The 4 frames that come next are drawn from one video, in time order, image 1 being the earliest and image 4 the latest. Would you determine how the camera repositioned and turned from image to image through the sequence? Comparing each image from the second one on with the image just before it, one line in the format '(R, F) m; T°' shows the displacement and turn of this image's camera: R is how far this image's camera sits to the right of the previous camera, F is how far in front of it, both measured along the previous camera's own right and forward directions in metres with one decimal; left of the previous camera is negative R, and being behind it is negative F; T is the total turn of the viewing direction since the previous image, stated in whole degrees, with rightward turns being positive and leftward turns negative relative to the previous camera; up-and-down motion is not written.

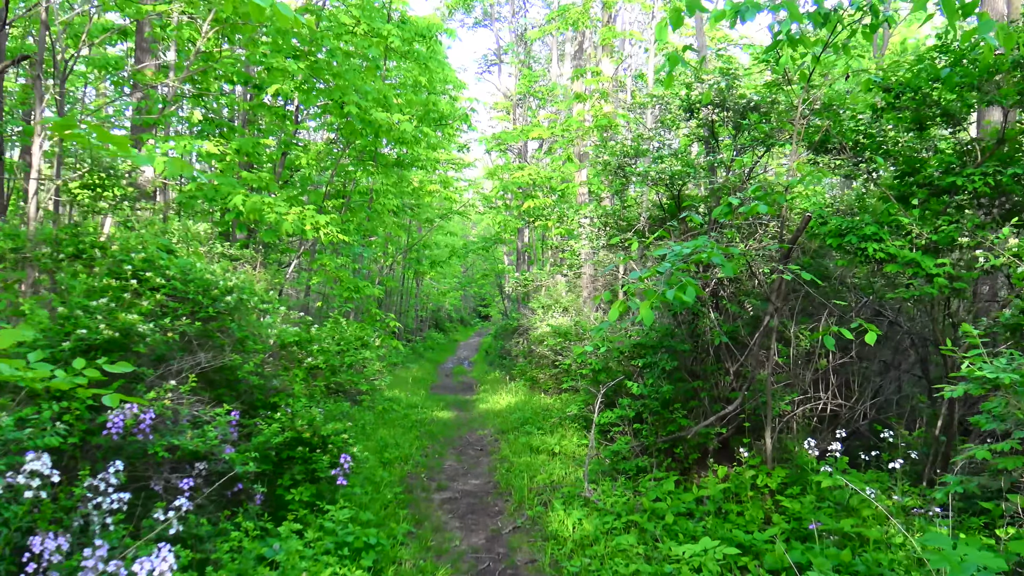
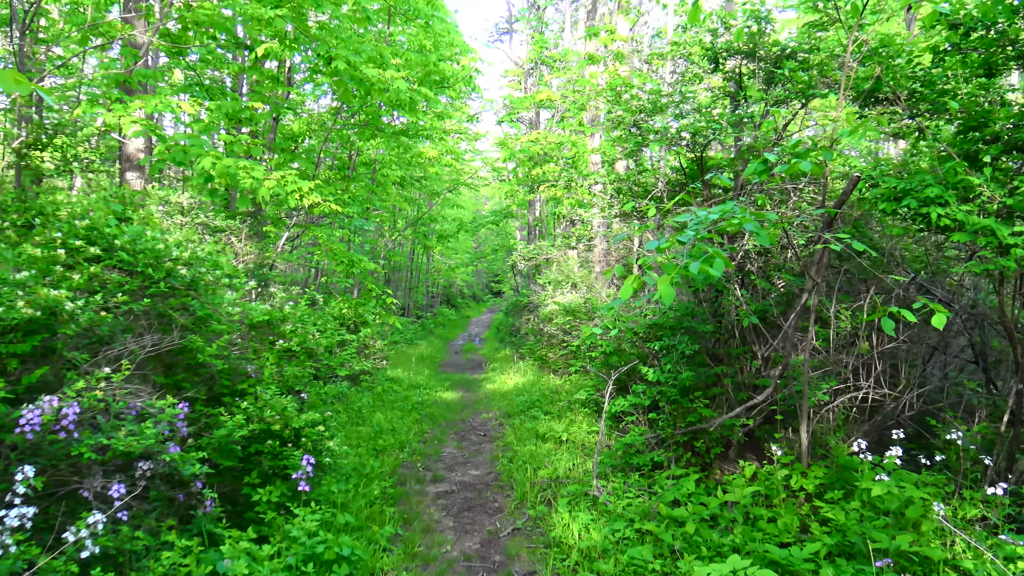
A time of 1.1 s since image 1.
(+0.1, +0.6) m; -1°
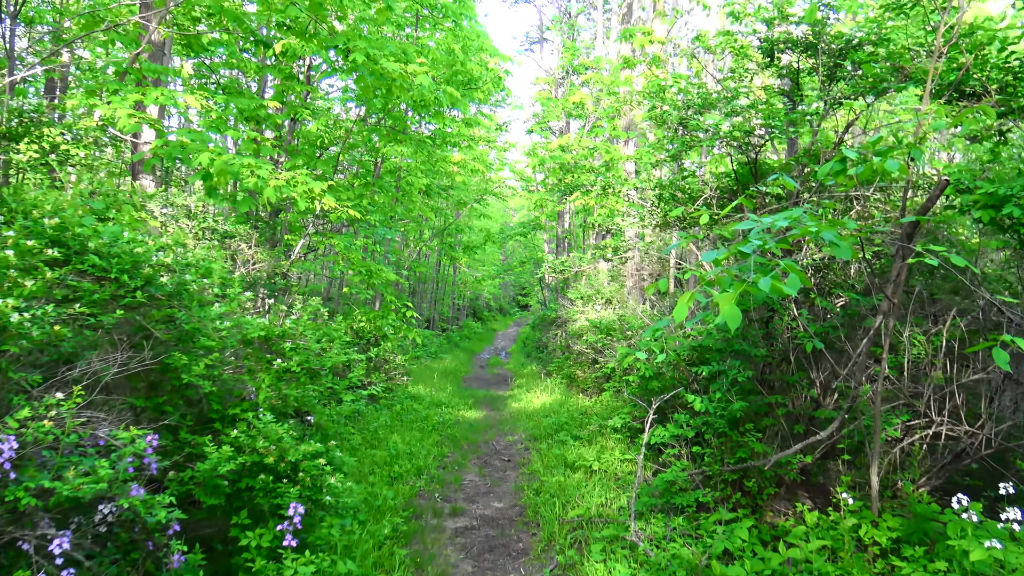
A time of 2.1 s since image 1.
(0.0, +0.5) m; -2°
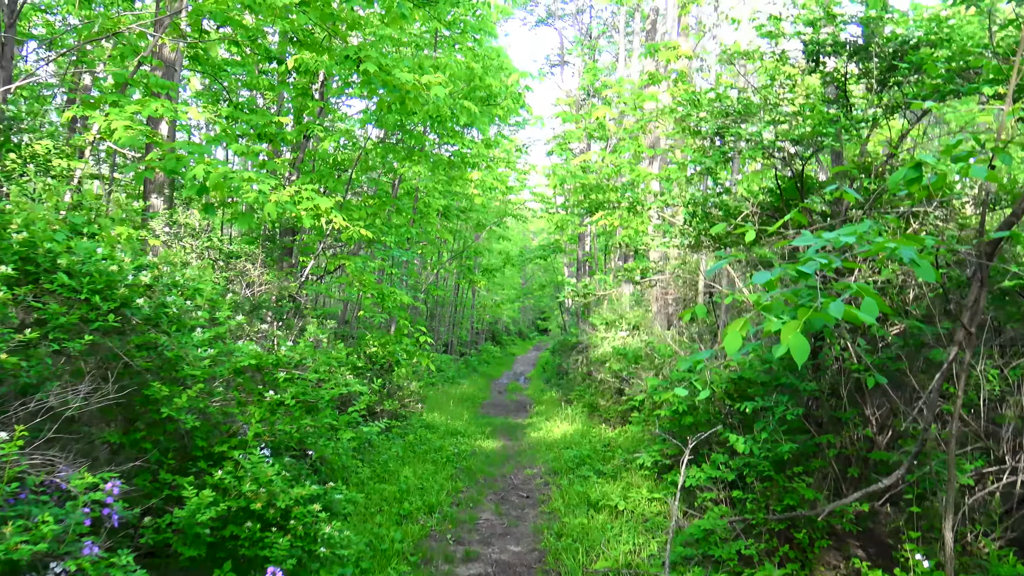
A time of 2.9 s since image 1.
(0.0, +0.4) m; -1°
